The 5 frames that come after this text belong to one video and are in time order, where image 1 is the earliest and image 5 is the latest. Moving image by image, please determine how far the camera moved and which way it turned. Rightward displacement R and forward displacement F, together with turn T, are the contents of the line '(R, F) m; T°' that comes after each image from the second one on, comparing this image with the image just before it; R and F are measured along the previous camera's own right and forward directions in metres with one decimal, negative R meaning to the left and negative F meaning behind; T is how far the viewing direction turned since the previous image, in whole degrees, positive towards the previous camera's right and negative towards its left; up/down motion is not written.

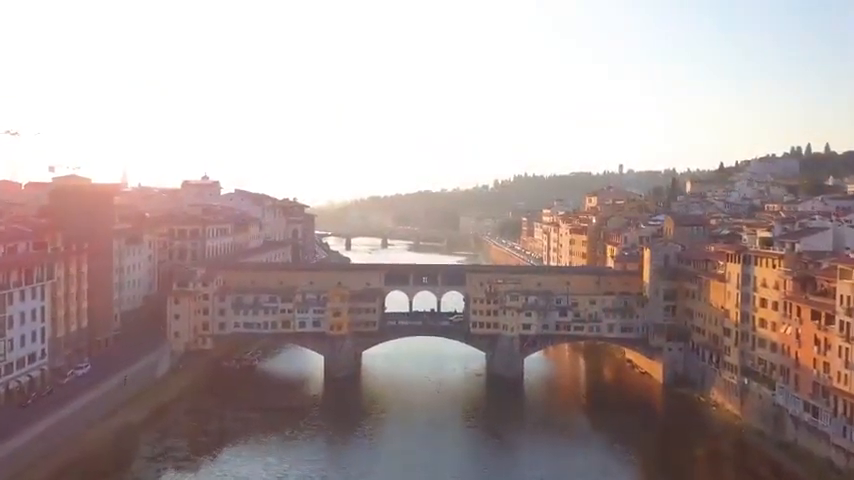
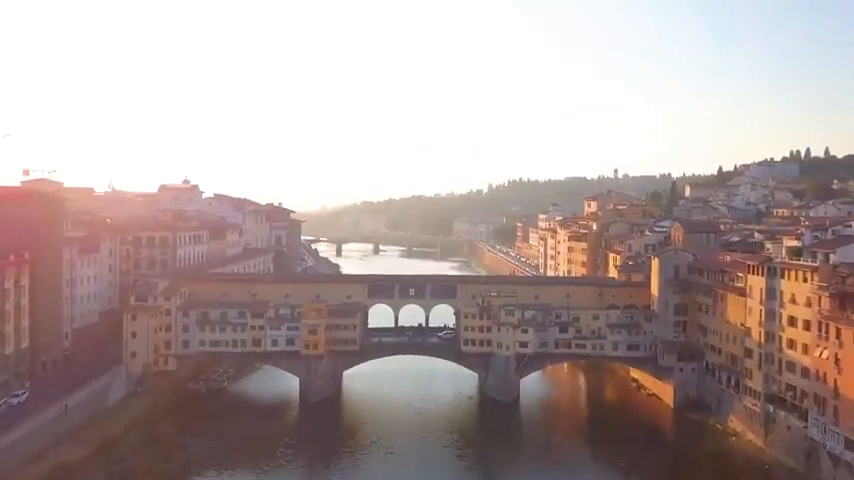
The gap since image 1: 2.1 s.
(+0.4, +4.5) m; 0°
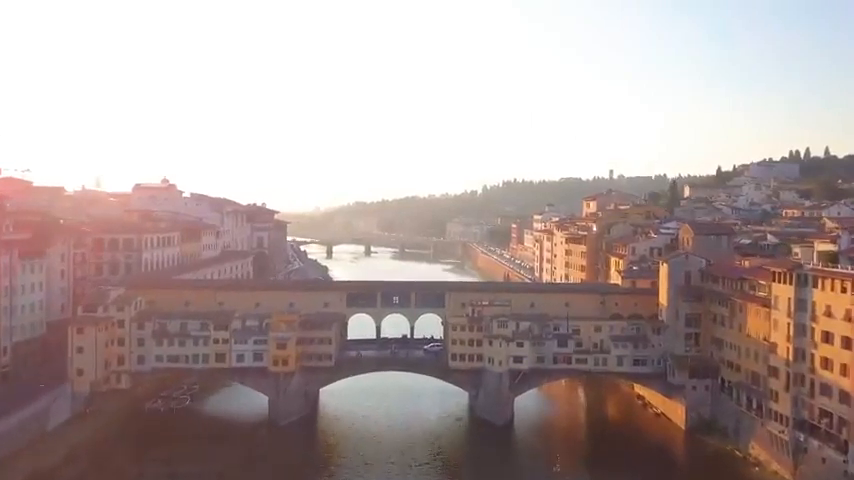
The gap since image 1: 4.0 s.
(+0.5, +4.5) m; 0°
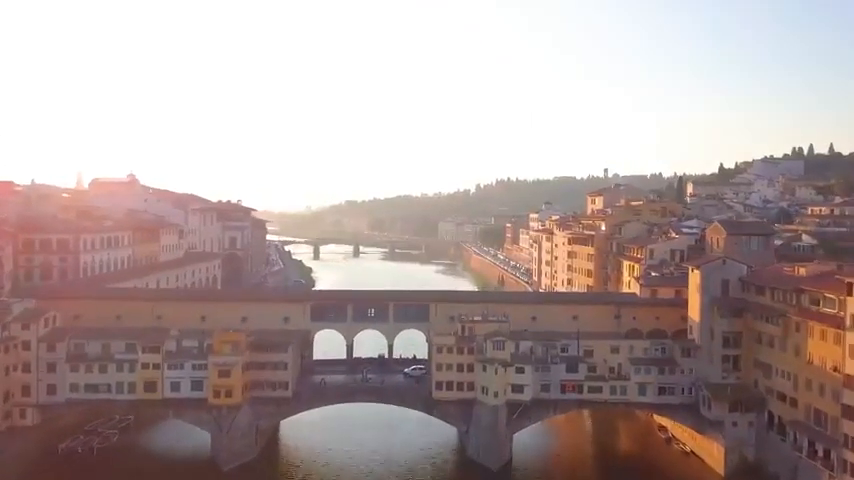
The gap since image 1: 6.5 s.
(+0.5, +7.3) m; 0°
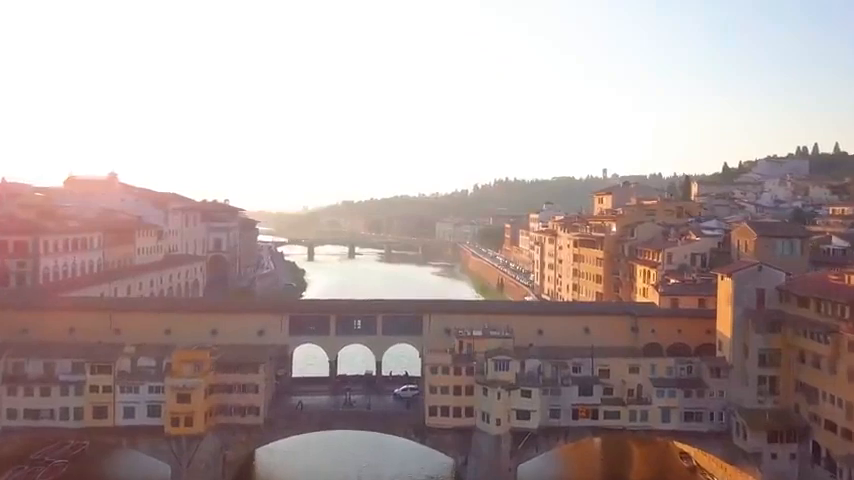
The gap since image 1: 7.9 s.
(+0.2, +4.1) m; 0°
